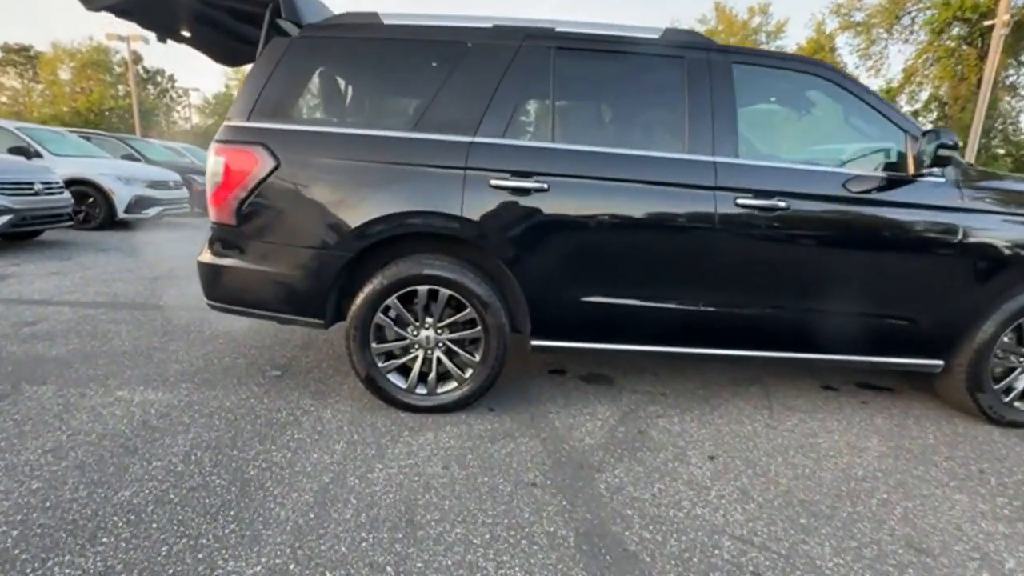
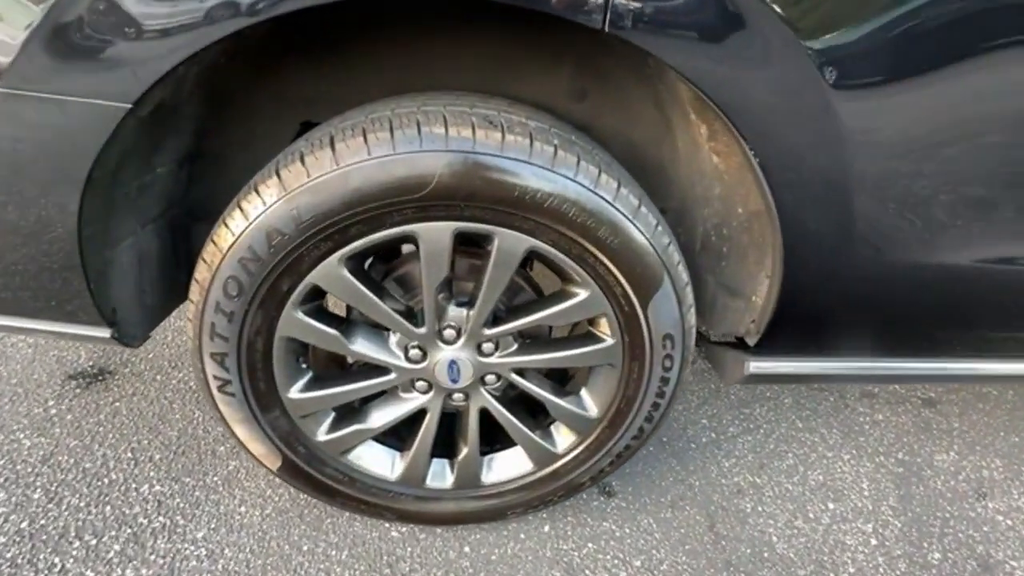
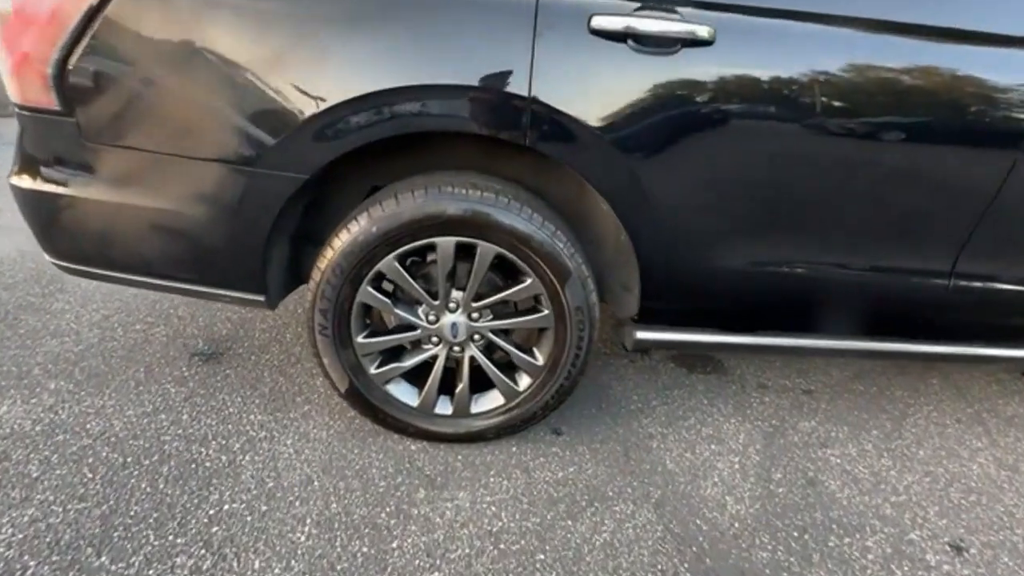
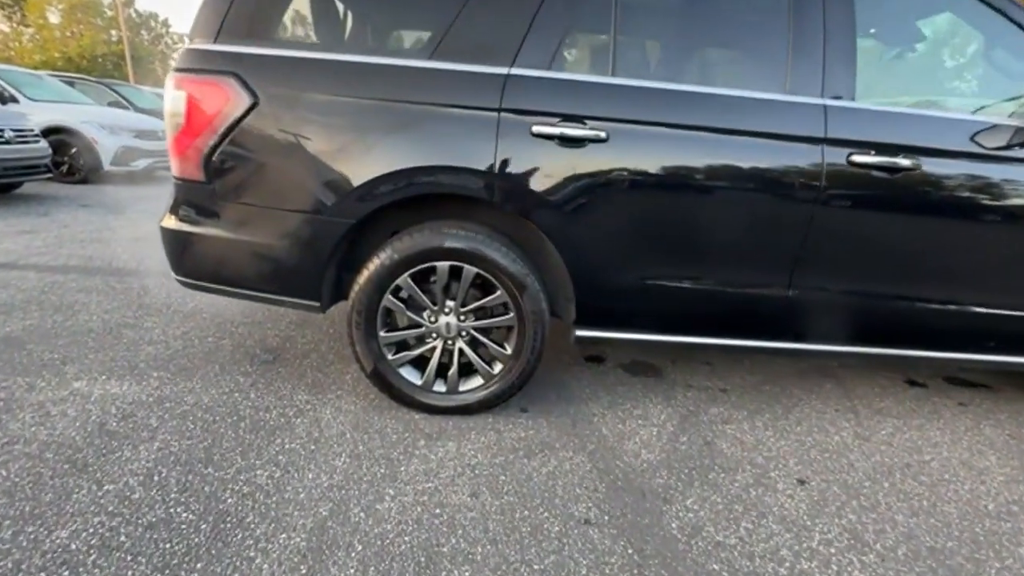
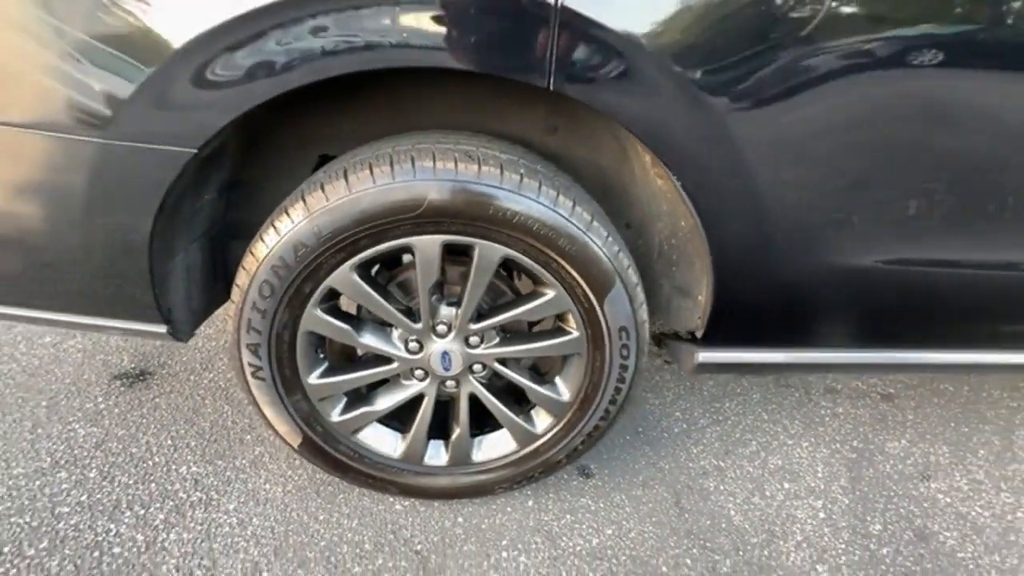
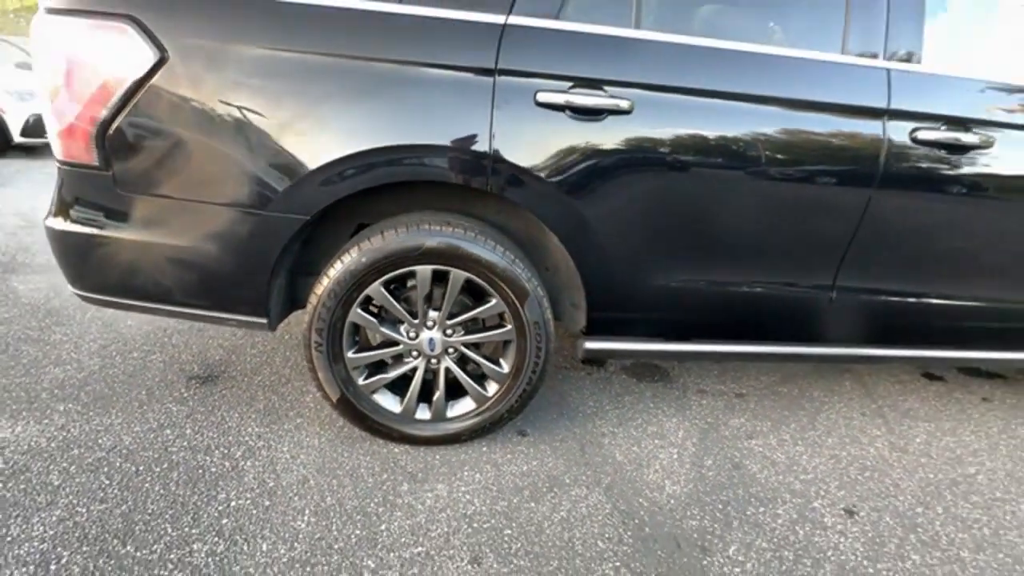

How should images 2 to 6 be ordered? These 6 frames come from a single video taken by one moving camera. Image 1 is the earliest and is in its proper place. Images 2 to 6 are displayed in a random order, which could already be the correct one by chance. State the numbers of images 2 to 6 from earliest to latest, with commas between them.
4, 3, 2, 5, 6
